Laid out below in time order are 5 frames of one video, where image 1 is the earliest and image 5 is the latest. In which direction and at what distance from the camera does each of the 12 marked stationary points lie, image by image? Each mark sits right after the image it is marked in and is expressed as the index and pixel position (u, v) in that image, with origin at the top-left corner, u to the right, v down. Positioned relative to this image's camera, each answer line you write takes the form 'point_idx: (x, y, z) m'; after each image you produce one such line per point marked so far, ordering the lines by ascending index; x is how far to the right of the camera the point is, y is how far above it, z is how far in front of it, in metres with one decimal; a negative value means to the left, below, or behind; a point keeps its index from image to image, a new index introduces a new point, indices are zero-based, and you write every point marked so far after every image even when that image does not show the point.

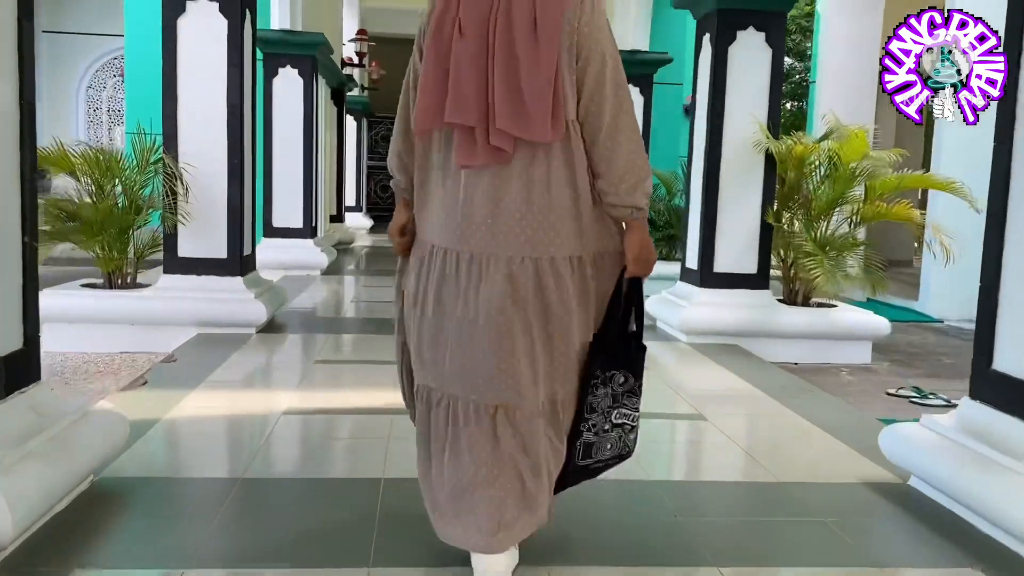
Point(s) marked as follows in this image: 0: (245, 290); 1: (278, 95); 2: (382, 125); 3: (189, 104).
0: (-1.4, 0.0, +4.9) m
1: (-2.0, +1.6, +7.7) m
2: (-2.5, +3.1, +17.3) m
3: (-1.7, +1.0, +4.8) m
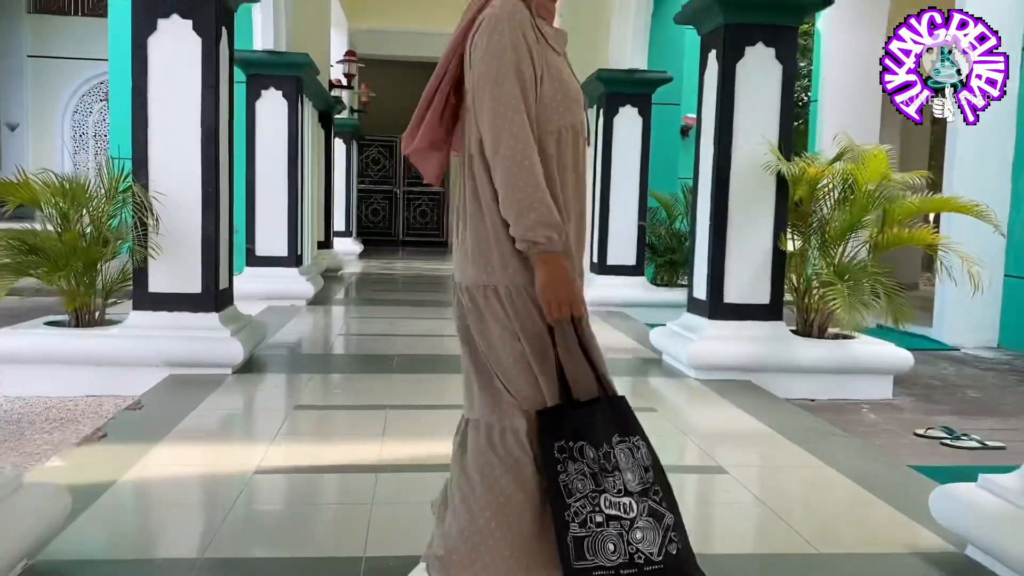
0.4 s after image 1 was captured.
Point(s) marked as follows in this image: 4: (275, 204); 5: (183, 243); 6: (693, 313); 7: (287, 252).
0: (-1.5, -0.2, +4.5) m
1: (-2.1, +1.4, +7.4) m
2: (-2.6, +2.6, +17.0) m
3: (-1.7, +0.8, +4.5) m
4: (-2.0, +0.7, +7.5) m
5: (-1.7, +0.2, +4.5) m
6: (+1.0, -0.1, +5.1) m
7: (-1.9, +0.3, +7.5) m
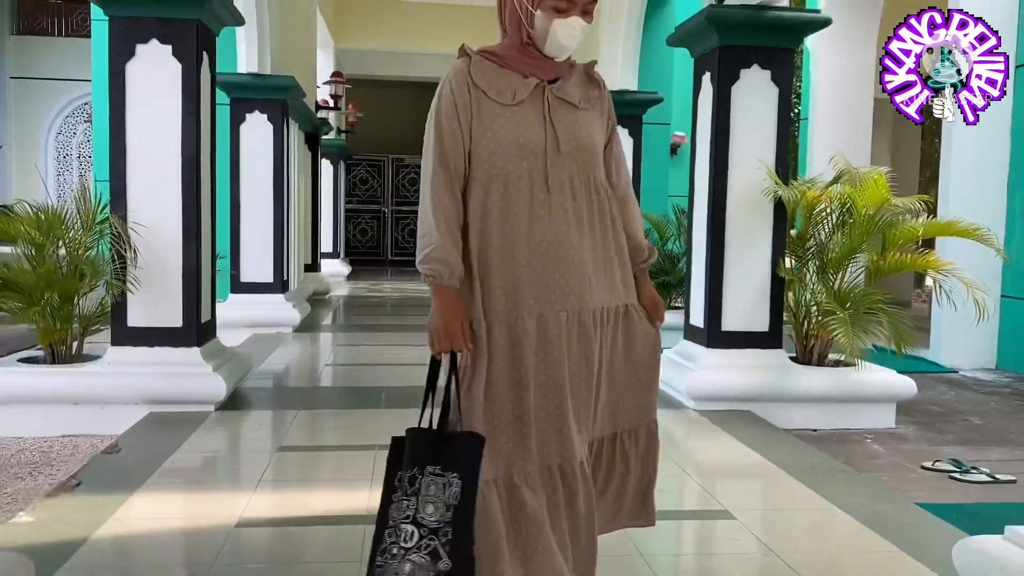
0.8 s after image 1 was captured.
0: (-1.5, -0.4, +4.4) m
1: (-2.1, +1.2, +7.2) m
2: (-2.8, +2.3, +16.9) m
3: (-1.8, +0.6, +4.3) m
4: (-2.0, +0.5, +7.3) m
5: (-1.7, +0.1, +4.4) m
6: (+1.0, -0.3, +4.9) m
7: (-1.9, +0.1, +7.4) m
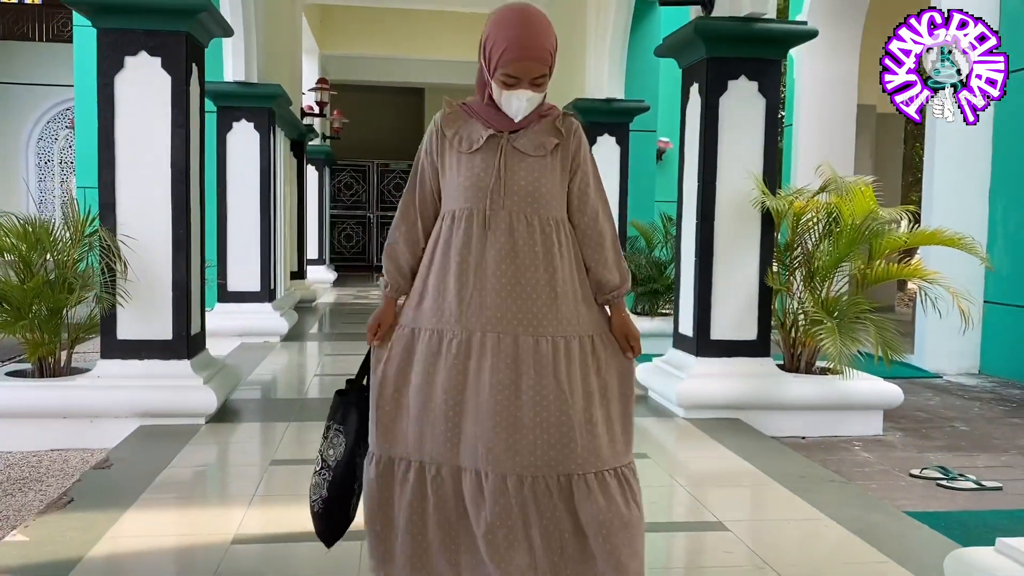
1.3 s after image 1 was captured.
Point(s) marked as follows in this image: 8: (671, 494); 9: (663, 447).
0: (-1.5, -0.4, +4.4) m
1: (-2.2, +1.1, +7.2) m
2: (-3.1, +2.1, +16.8) m
3: (-1.8, +0.6, +4.3) m
4: (-2.1, +0.4, +7.3) m
5: (-1.7, 0.0, +4.4) m
6: (+0.9, -0.3, +5.0) m
7: (-2.0, 0.0, +7.4) m
8: (+0.6, -0.8, +3.6) m
9: (+0.7, -0.8, +4.3) m
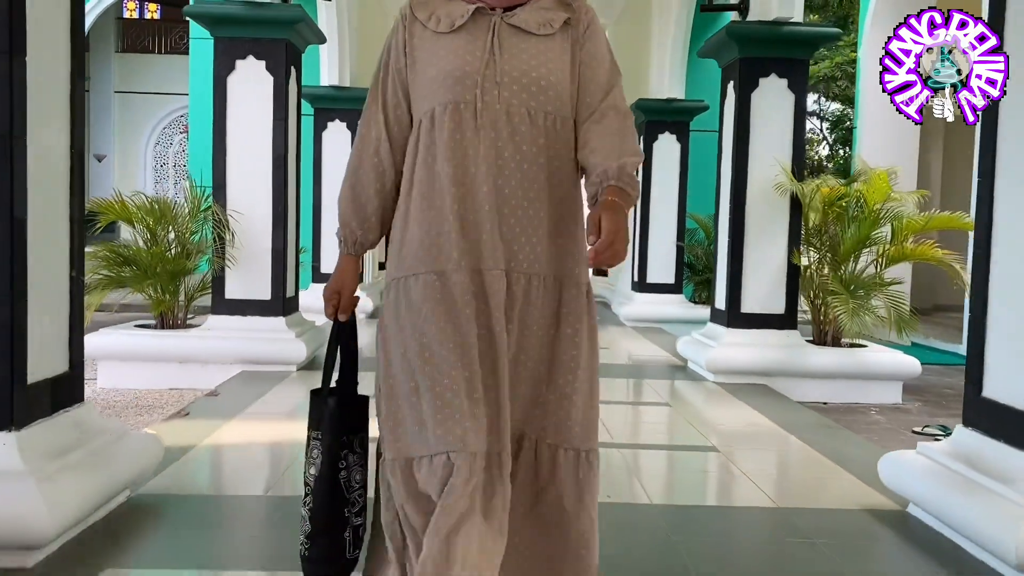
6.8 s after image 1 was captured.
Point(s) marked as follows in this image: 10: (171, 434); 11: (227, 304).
0: (-1.3, -0.2, +5.1) m
1: (-1.7, +1.3, +8.0) m
2: (-1.5, +2.2, +17.7) m
3: (-1.5, +0.7, +5.1) m
4: (-1.6, +0.6, +8.1) m
5: (-1.5, +0.2, +5.1) m
6: (+1.2, -0.2, +5.5) m
7: (-1.5, +0.2, +8.2) m
8: (+0.8, -0.7, +4.1) m
9: (+1.0, -0.6, +4.8) m
10: (-1.4, -0.6, +3.6) m
11: (-1.6, -0.1, +5.1) m
